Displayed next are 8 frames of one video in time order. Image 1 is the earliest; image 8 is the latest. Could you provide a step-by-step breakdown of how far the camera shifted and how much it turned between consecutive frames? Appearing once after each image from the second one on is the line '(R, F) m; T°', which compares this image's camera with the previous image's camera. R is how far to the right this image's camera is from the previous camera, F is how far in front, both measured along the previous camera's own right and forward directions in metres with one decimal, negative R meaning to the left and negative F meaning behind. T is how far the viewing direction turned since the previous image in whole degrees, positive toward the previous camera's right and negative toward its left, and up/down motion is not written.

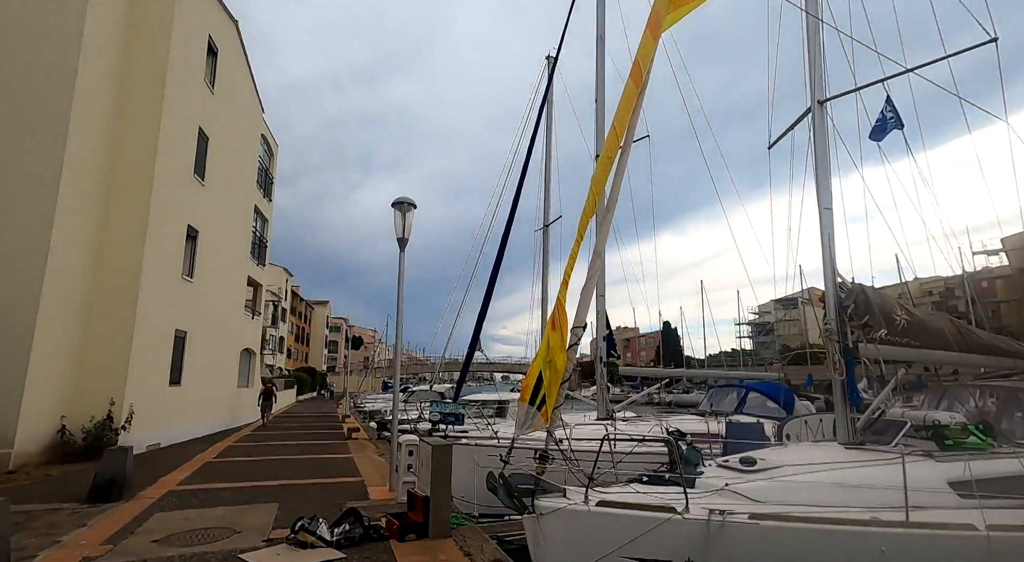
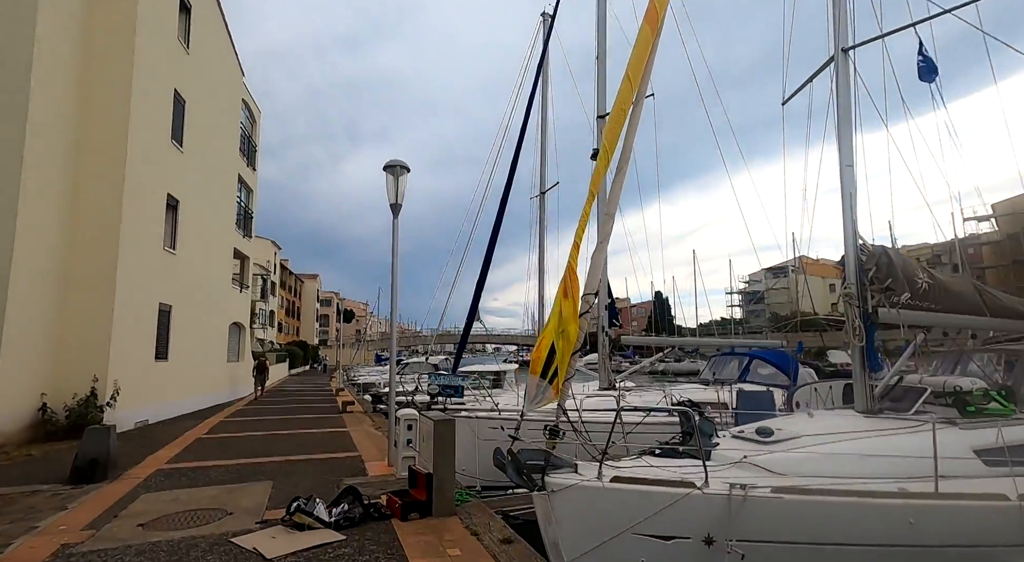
(-0.1, +0.4) m; +1°
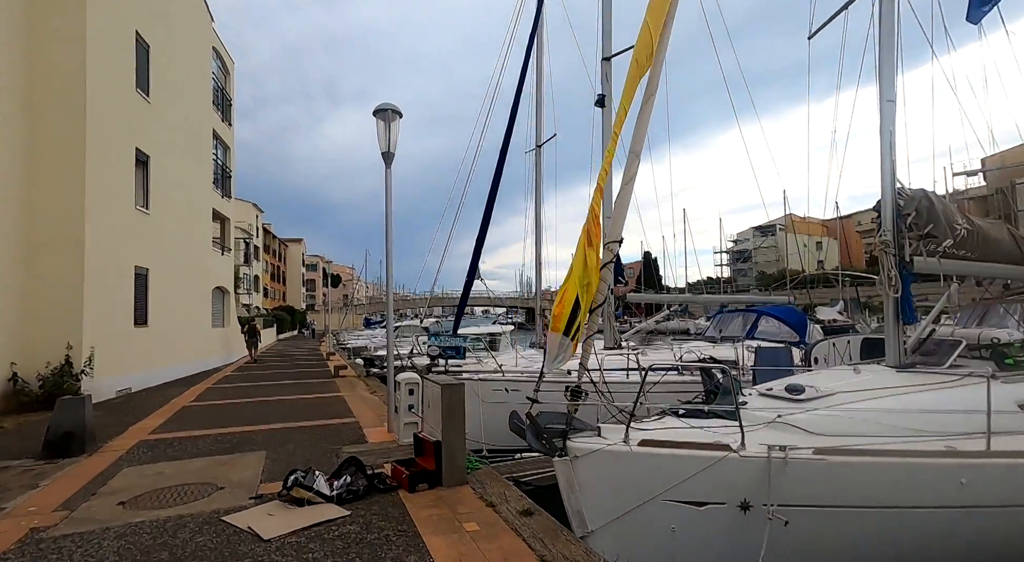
(-0.2, +0.5) m; +1°
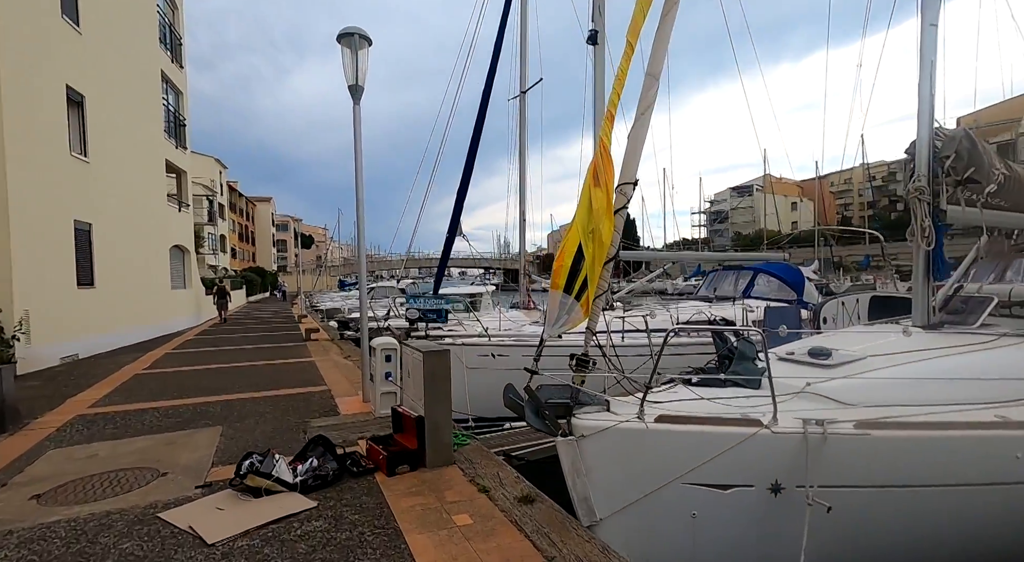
(-0.1, +0.7) m; +2°
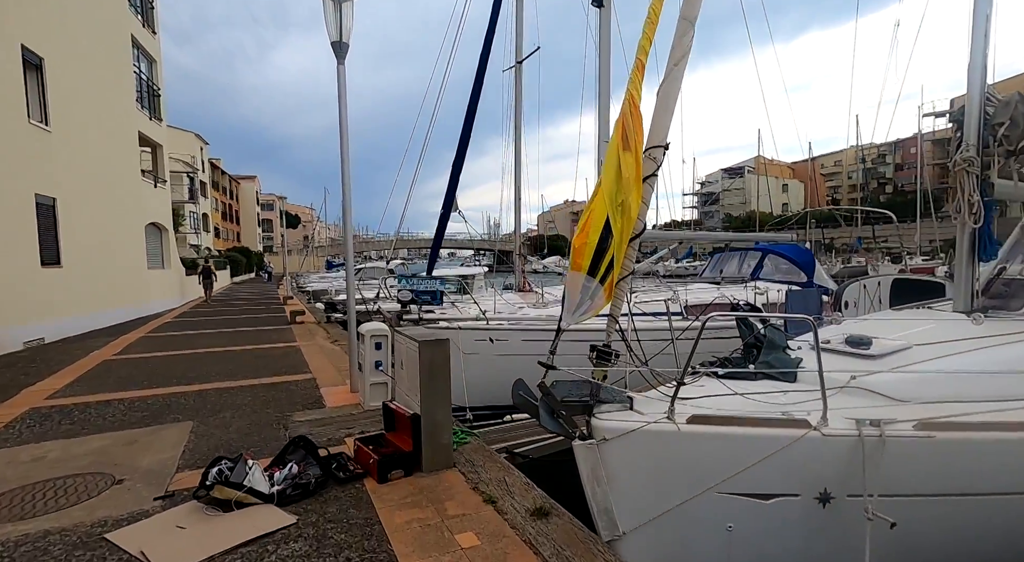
(-0.1, +0.6) m; +1°
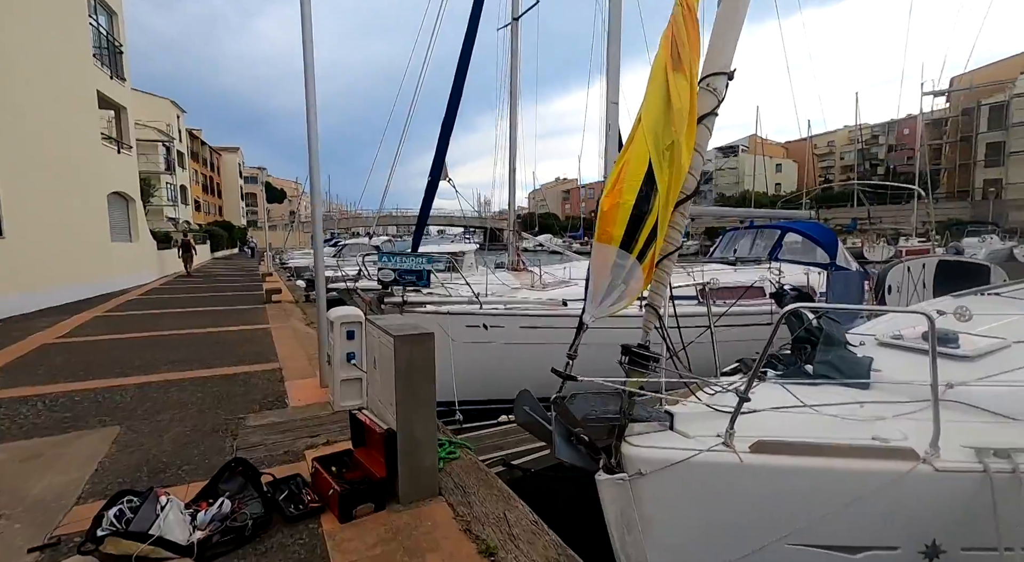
(-0.1, +0.9) m; +1°
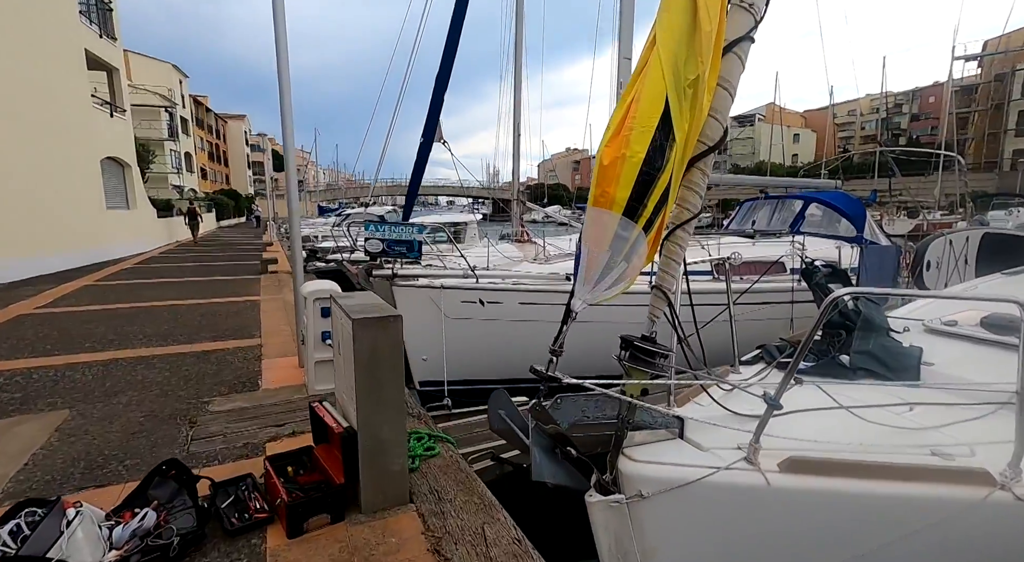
(+0.1, +0.5) m; -1°
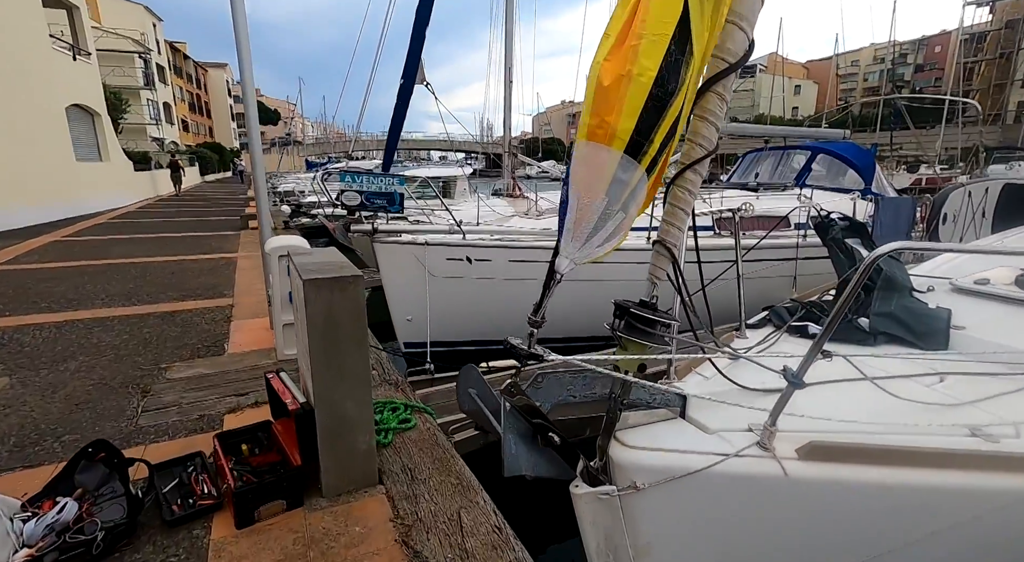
(+0.1, +0.4) m; +1°
